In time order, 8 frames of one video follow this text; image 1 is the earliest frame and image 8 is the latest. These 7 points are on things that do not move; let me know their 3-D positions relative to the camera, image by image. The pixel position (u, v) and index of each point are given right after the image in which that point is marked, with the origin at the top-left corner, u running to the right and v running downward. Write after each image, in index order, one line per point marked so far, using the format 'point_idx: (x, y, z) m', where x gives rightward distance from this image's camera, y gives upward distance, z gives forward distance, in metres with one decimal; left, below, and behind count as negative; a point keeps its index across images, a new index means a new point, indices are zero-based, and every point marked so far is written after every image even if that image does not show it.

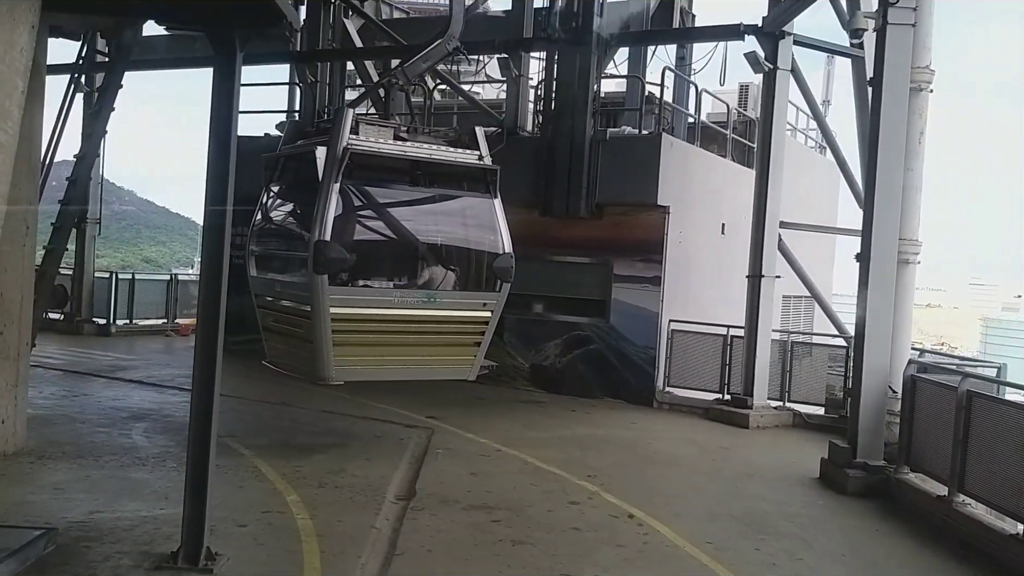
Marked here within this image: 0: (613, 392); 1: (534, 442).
0: (+1.2, -1.3, +10.6) m
1: (+0.2, -1.4, +7.9) m
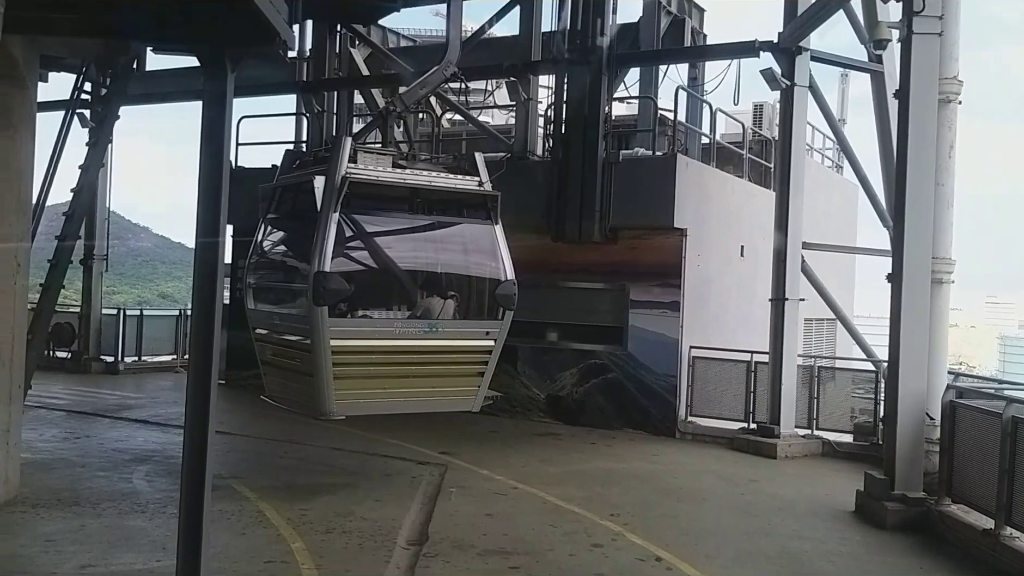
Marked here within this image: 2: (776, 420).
0: (+1.4, -1.6, +10.2) m
1: (+0.3, -1.7, +7.6) m
2: (+2.8, -1.4, +9.3) m
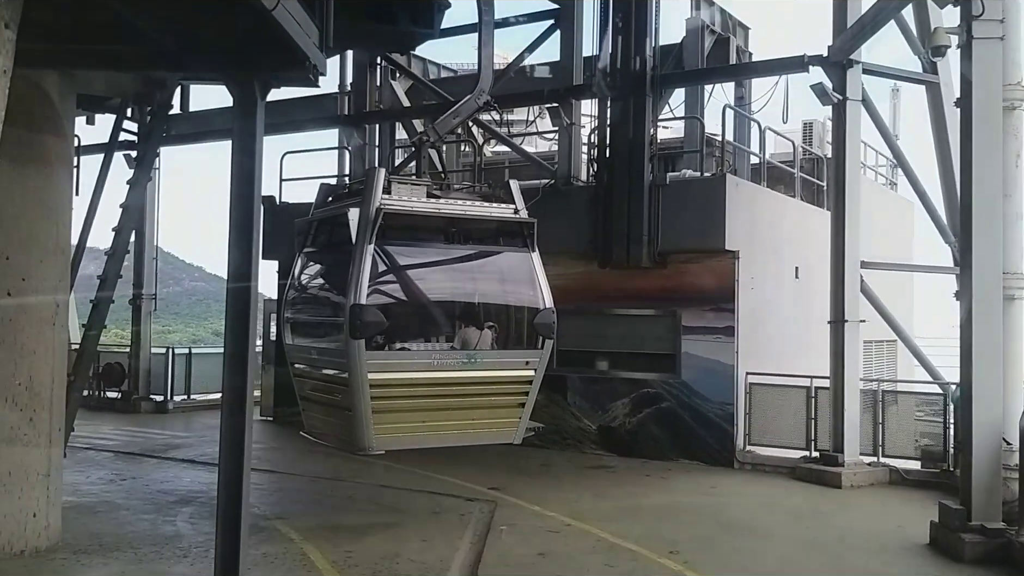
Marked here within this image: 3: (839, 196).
0: (+2.0, -1.9, +9.8) m
1: (+0.8, -1.9, +7.3) m
2: (+3.3, -1.6, +8.9) m
3: (+3.4, +1.0, +9.2) m
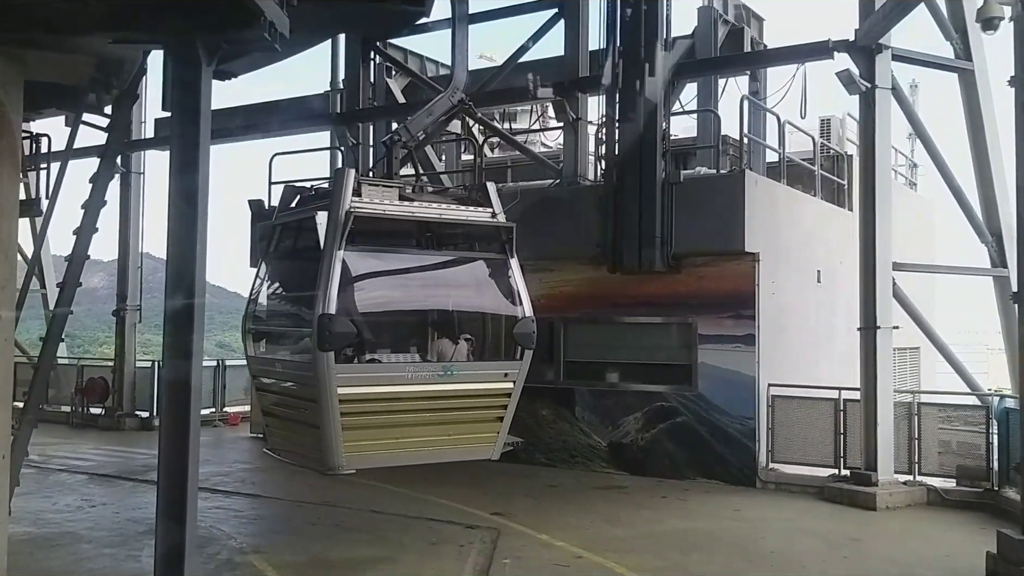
0: (+2.0, -1.9, +9.1) m
1: (+0.8, -1.9, +6.6) m
2: (+3.4, -1.7, +8.2) m
3: (+3.5, +0.9, +8.5) m
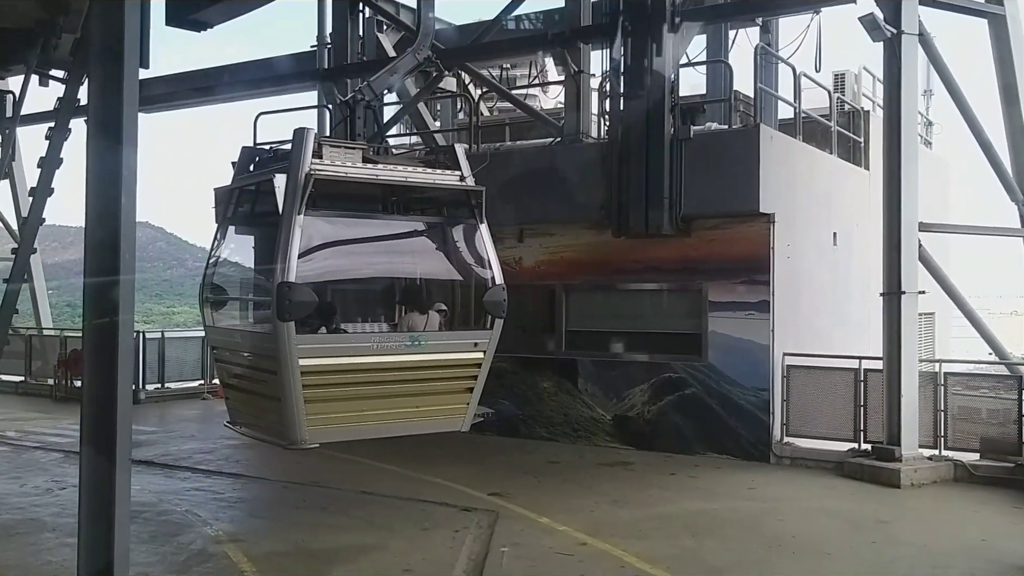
0: (+2.0, -1.6, +8.6) m
1: (+0.8, -1.7, +6.1) m
2: (+3.4, -1.3, +7.7) m
3: (+3.4, +1.3, +7.9) m
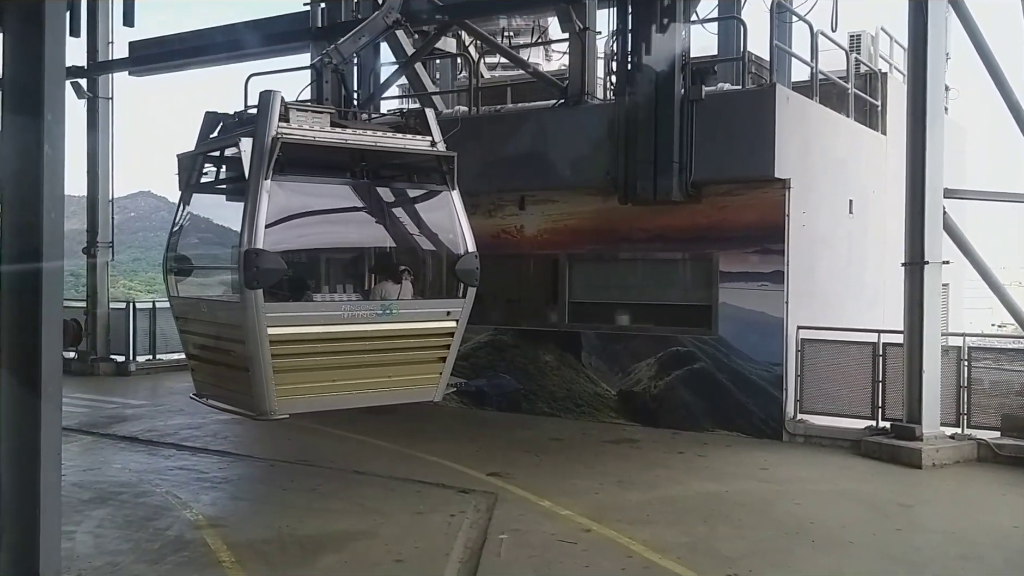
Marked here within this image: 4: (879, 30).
0: (+2.0, -1.3, +8.3) m
1: (+0.8, -1.5, +5.7) m
2: (+3.4, -1.1, +7.3) m
3: (+3.4, +1.5, +7.4) m
4: (+5.0, +3.5, +11.8) m
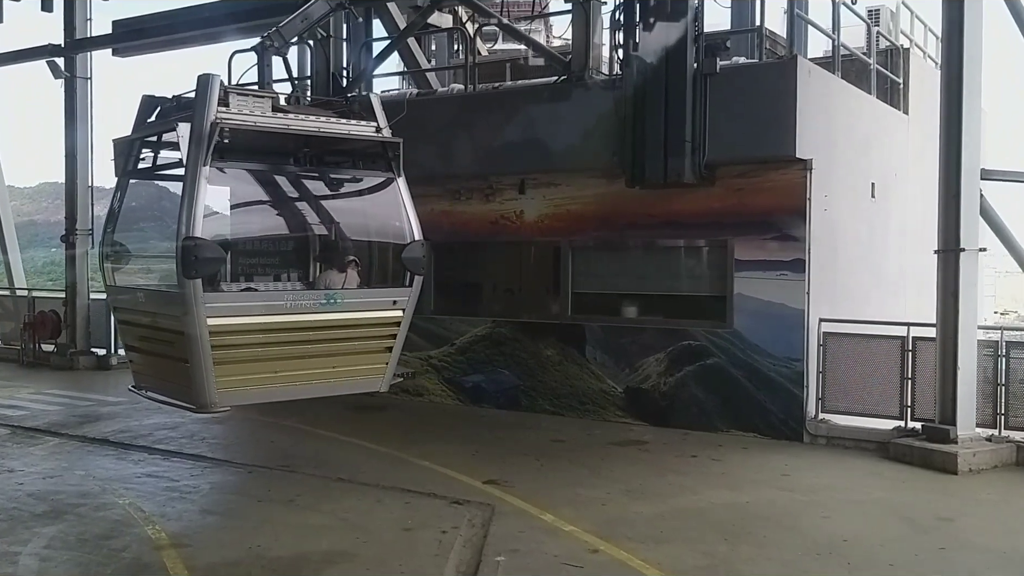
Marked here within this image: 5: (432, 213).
0: (+2.0, -1.2, +7.7) m
1: (+0.8, -1.4, +5.1) m
2: (+3.4, -1.0, +6.7) m
3: (+3.4, +1.6, +6.8) m
4: (+5.0, +3.7, +11.2) m
5: (-0.9, +0.8, +9.3) m
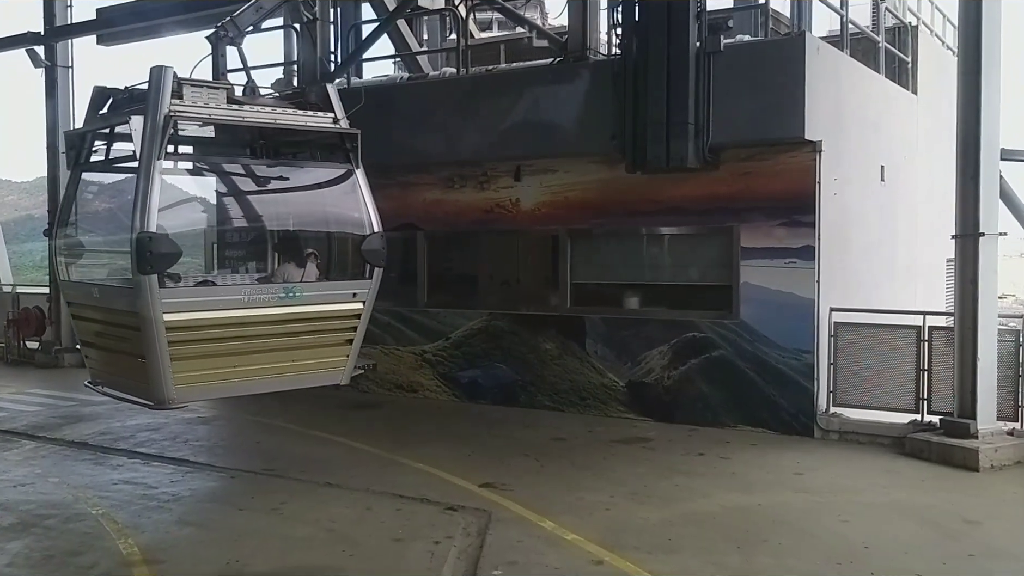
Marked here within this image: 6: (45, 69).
0: (+2.0, -1.1, +7.4) m
1: (+0.8, -1.4, +4.8) m
2: (+3.3, -0.9, +6.4) m
3: (+3.4, +1.7, +6.5) m
4: (+4.9, +3.8, +10.8) m
5: (-0.9, +0.9, +9.0) m
6: (-6.2, +2.9, +11.5) m
